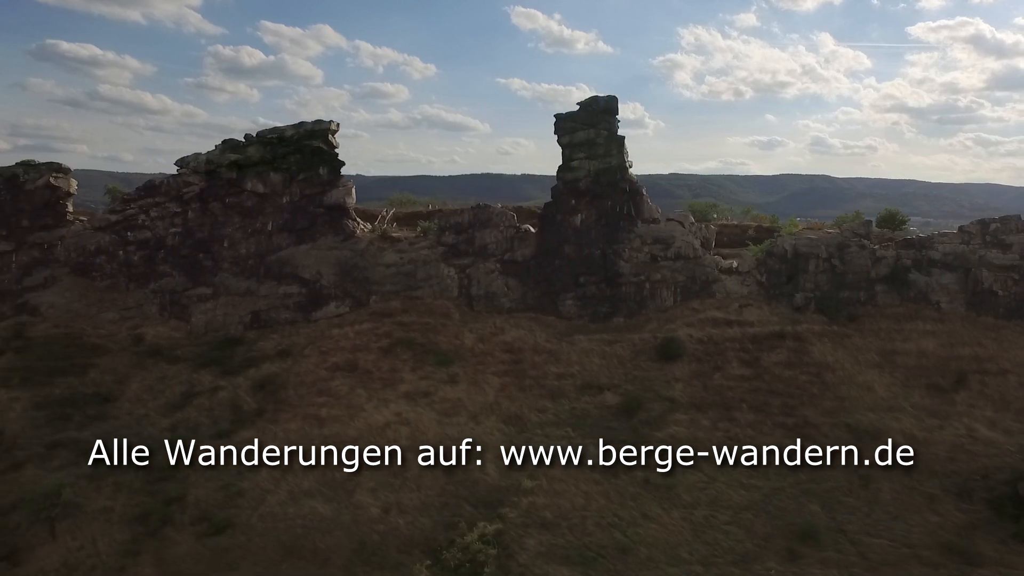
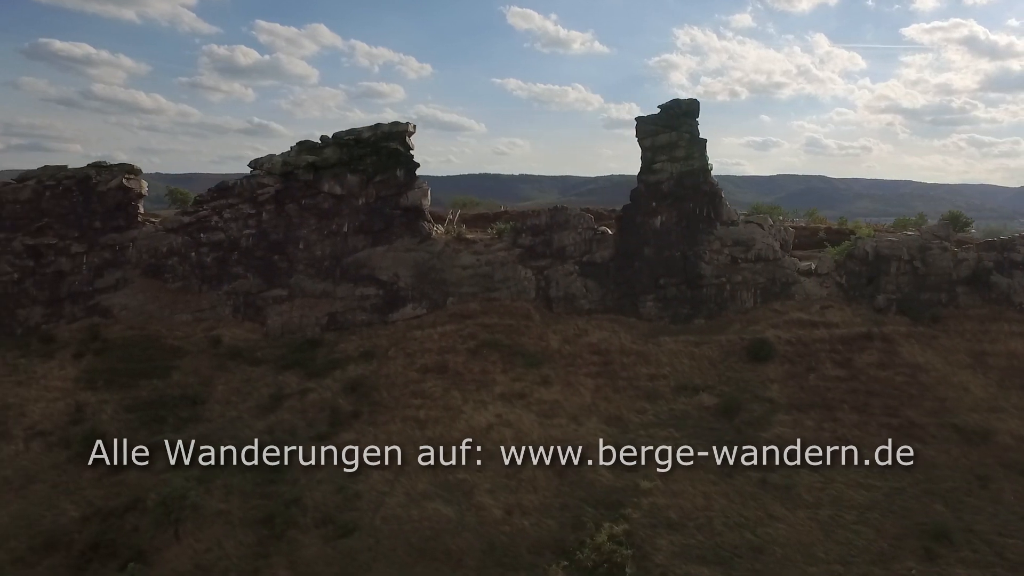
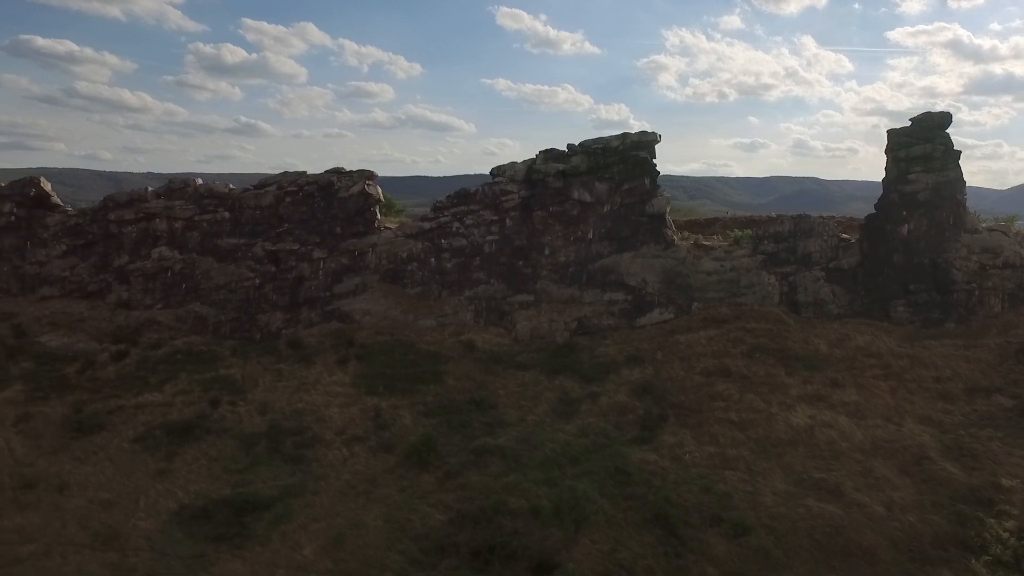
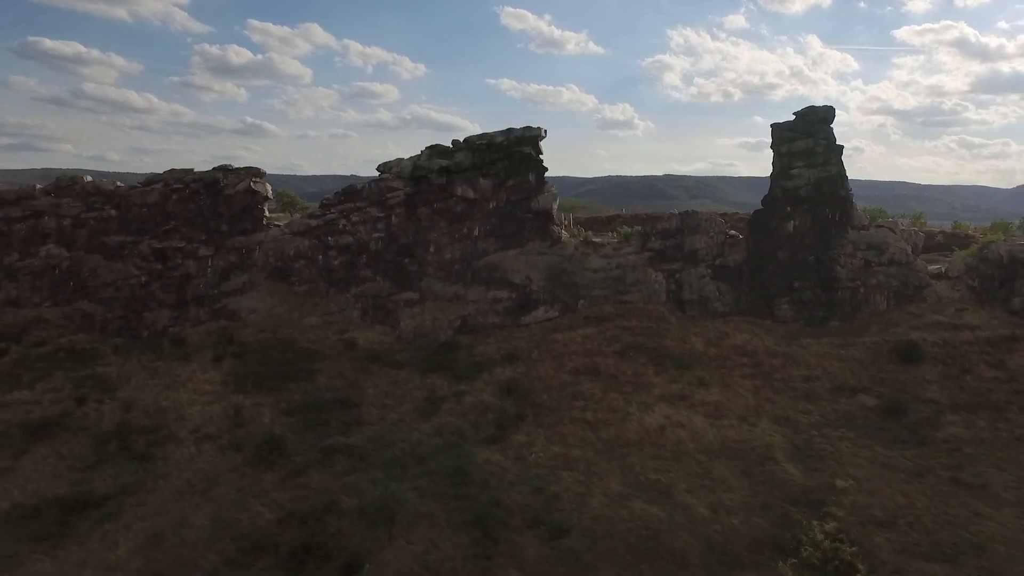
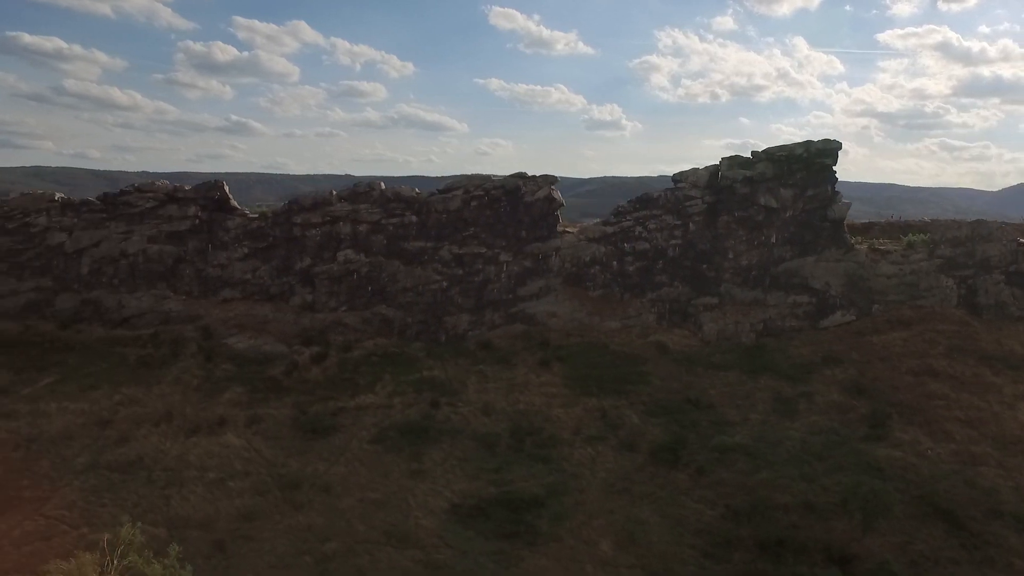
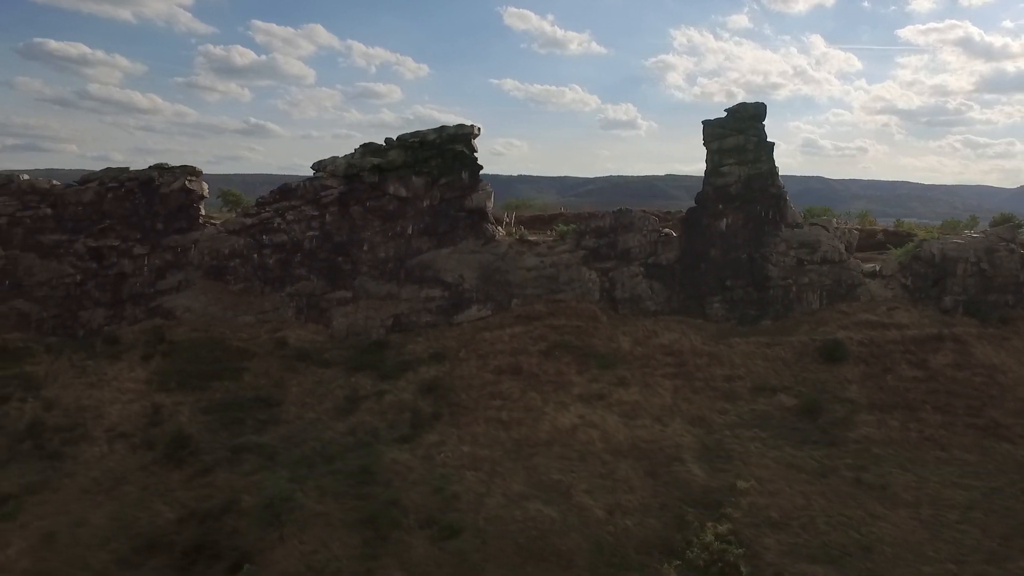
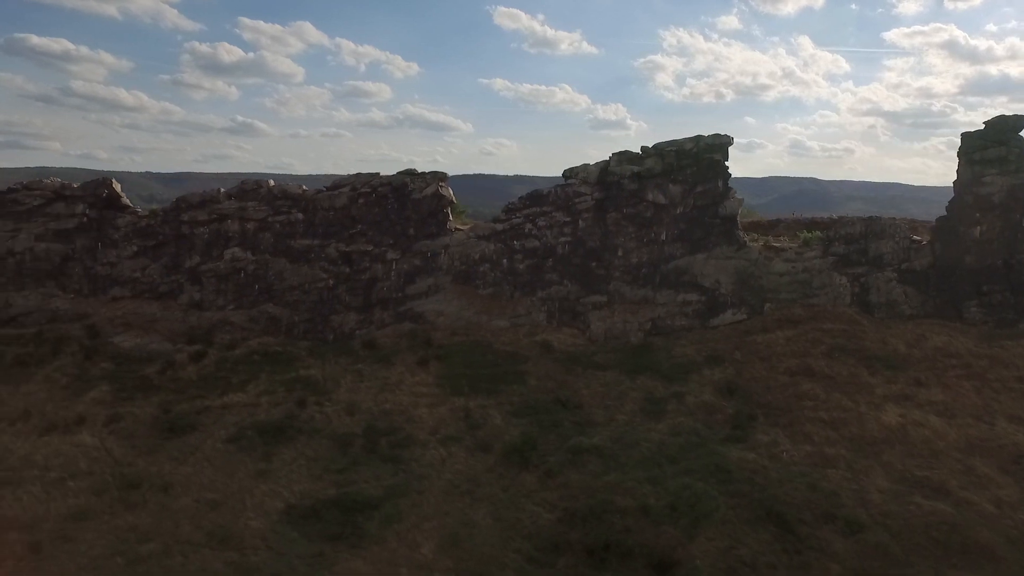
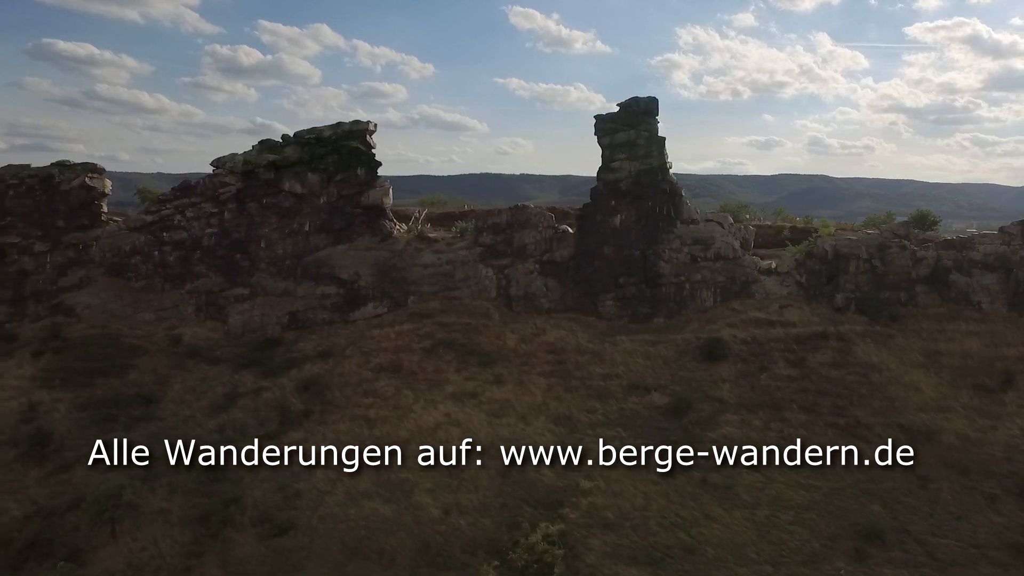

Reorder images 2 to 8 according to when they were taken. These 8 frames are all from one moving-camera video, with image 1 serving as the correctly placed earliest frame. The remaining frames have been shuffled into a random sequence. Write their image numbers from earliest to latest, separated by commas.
8, 2, 6, 4, 3, 7, 5
